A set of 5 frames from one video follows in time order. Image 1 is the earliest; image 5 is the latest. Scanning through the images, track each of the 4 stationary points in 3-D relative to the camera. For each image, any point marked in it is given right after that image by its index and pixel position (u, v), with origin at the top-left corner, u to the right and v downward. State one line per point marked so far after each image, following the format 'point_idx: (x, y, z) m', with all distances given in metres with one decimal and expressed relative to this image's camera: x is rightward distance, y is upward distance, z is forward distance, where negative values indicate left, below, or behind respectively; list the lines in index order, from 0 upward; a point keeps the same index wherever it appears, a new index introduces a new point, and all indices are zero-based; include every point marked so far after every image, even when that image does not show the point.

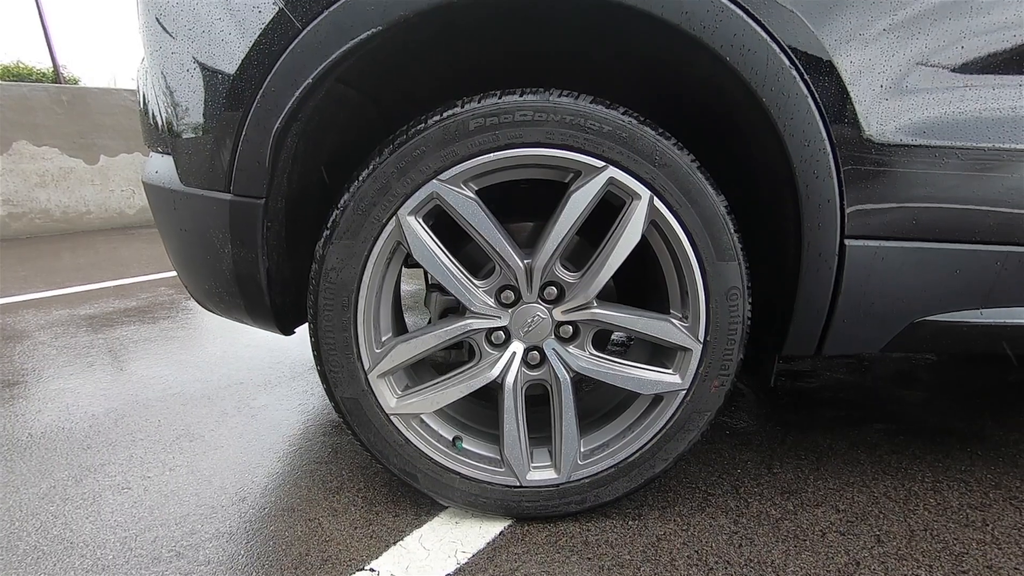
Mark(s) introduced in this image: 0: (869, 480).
0: (+1.5, -0.8, +2.1) m
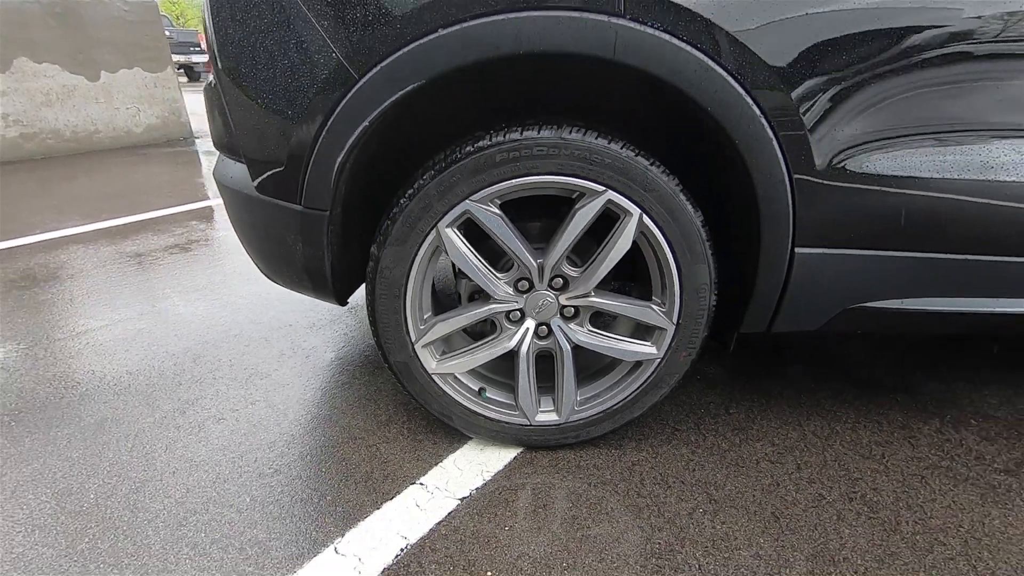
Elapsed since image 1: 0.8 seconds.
0: (+1.5, -0.7, +2.6) m
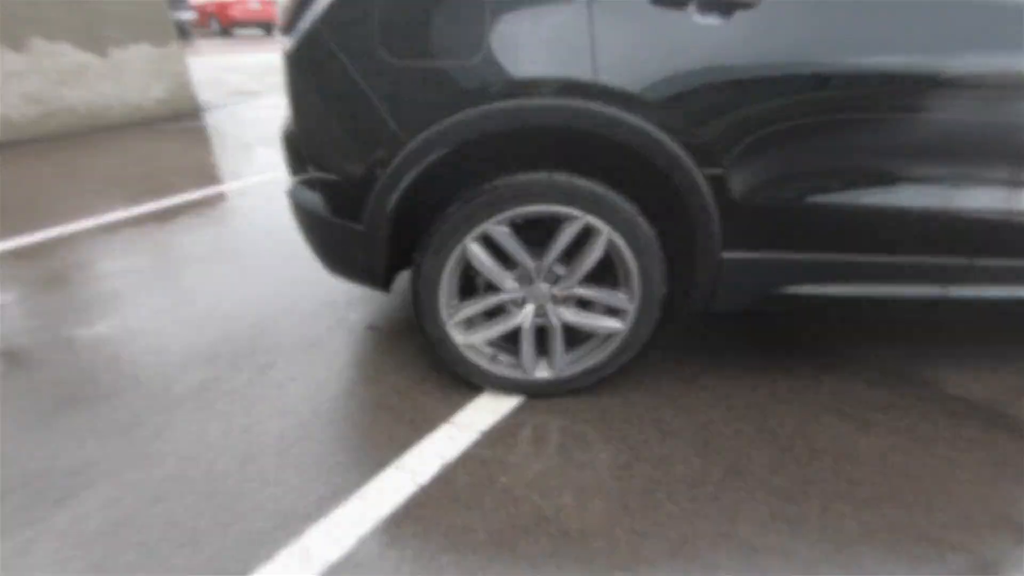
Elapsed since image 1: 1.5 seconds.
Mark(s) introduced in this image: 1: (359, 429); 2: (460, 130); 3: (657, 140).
0: (+1.6, -0.6, +3.5) m
1: (-0.8, -1.1, +3.4) m
2: (-0.3, +0.8, +2.5) m
3: (+0.7, +0.7, +2.5) m
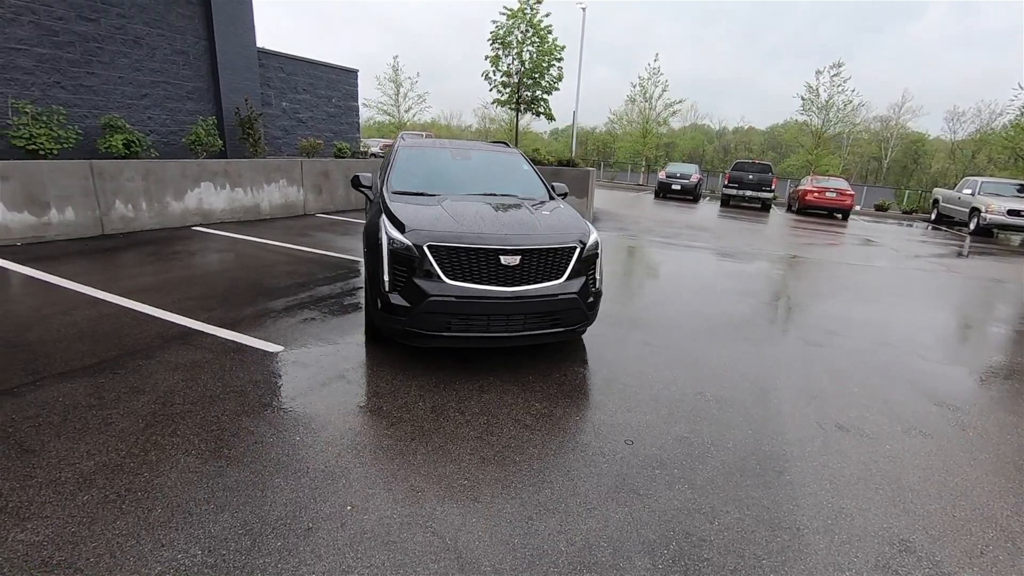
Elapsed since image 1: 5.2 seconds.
0: (+1.4, -0.9, +2.2) m
1: (-0.9, -0.9, +2.8) m
2: (-0.3, +0.8, +1.7) m
3: (+0.6, +0.6, +1.4) m
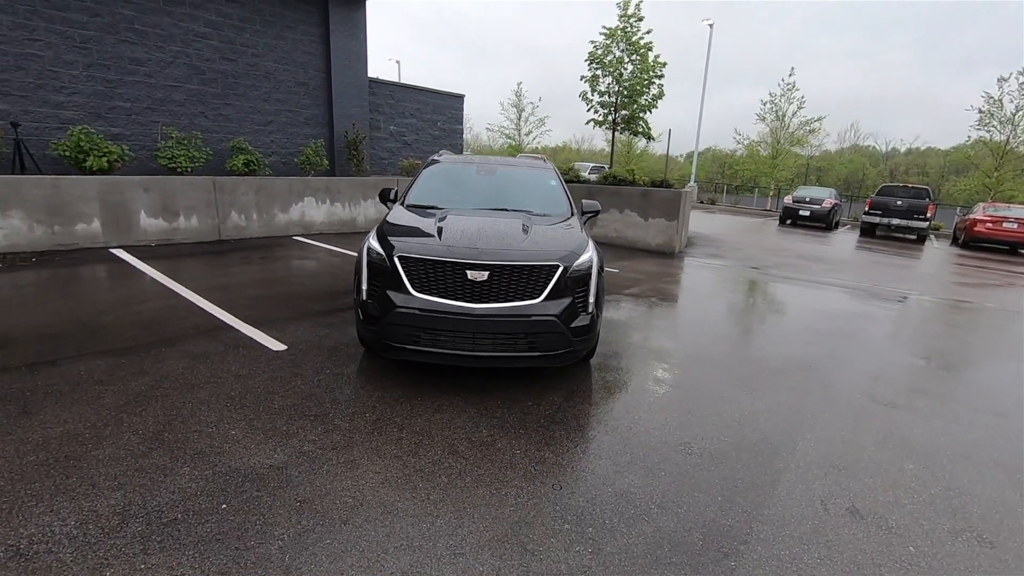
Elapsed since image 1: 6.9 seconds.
0: (+0.7, -1.0, +1.7) m
1: (-1.4, -0.9, +2.9) m
2: (-1.0, +0.8, +1.7) m
3: (-0.2, +0.5, +1.2) m
